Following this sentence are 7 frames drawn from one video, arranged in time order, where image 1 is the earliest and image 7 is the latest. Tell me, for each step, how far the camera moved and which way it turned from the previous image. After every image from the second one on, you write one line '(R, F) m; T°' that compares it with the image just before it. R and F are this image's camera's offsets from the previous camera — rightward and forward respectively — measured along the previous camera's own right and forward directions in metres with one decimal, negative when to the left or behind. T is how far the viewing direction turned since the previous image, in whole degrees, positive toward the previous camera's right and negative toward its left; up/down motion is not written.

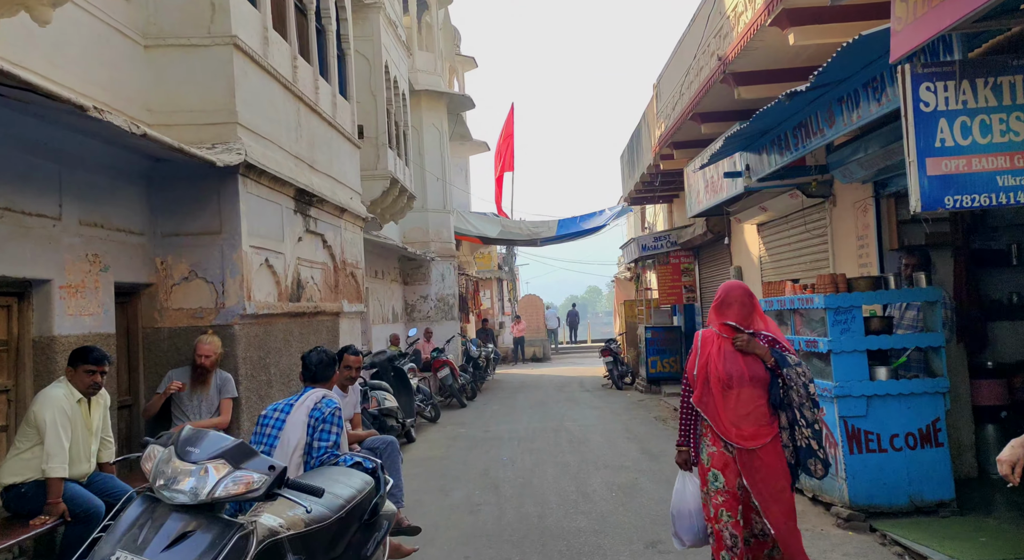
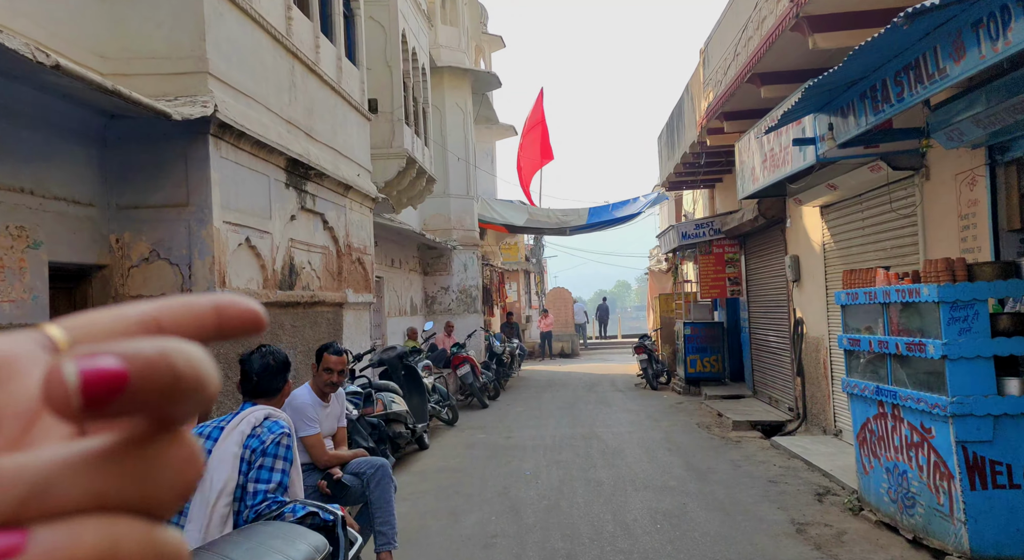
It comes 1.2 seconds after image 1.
(0.0, +1.3) m; -2°
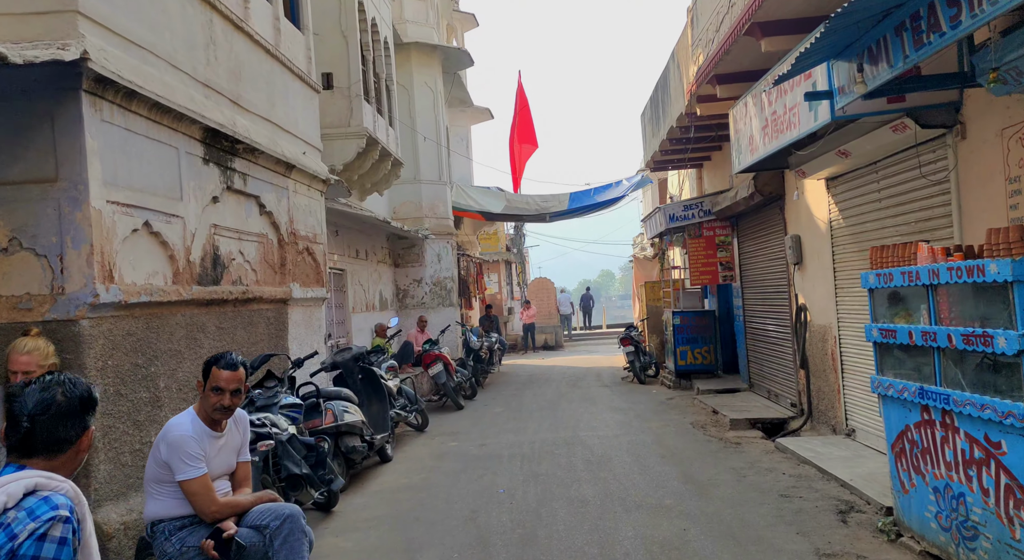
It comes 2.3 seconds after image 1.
(+0.1, +1.1) m; +1°
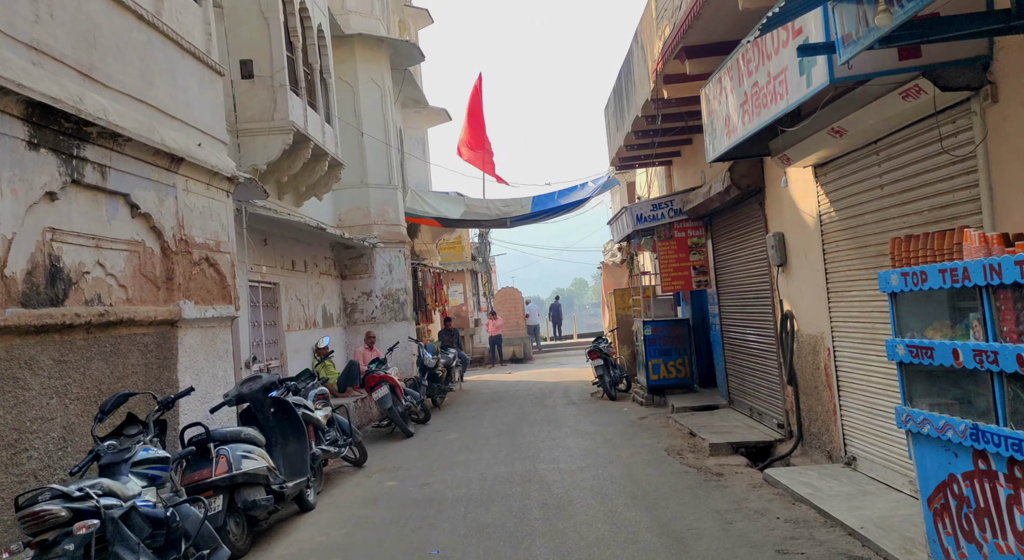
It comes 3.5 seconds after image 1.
(+0.3, +1.3) m; +2°
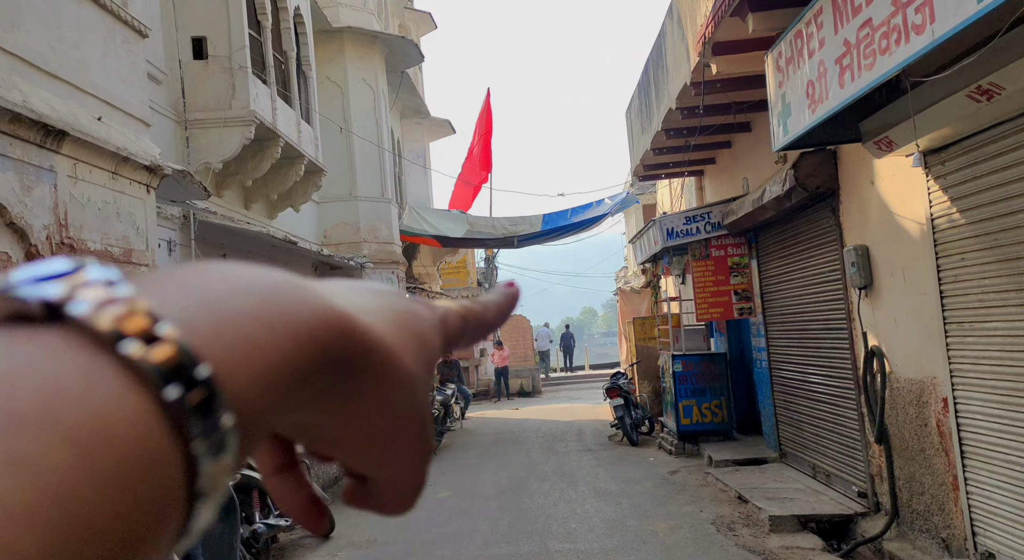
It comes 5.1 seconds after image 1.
(0.0, +1.9) m; -1°
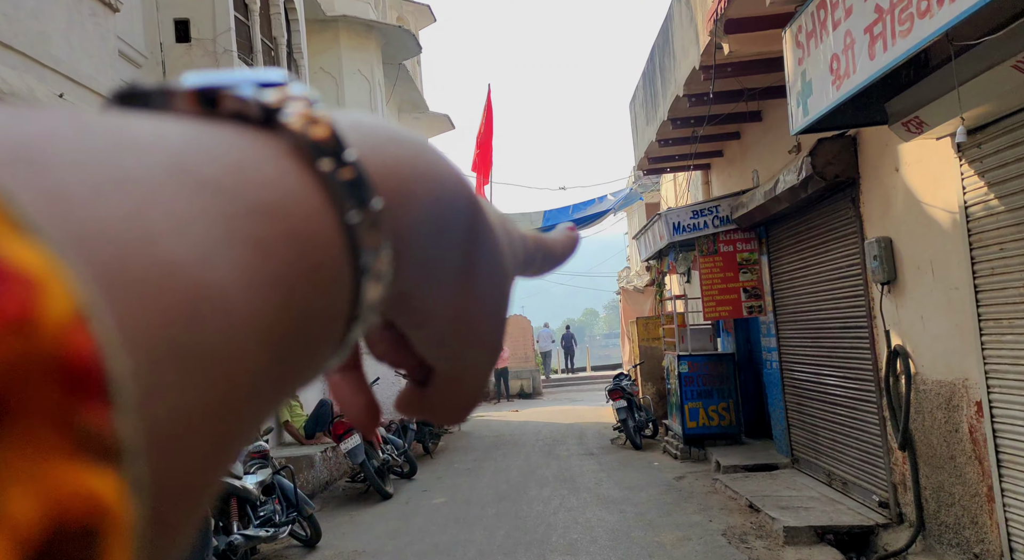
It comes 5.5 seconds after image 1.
(0.0, +0.4) m; 0°
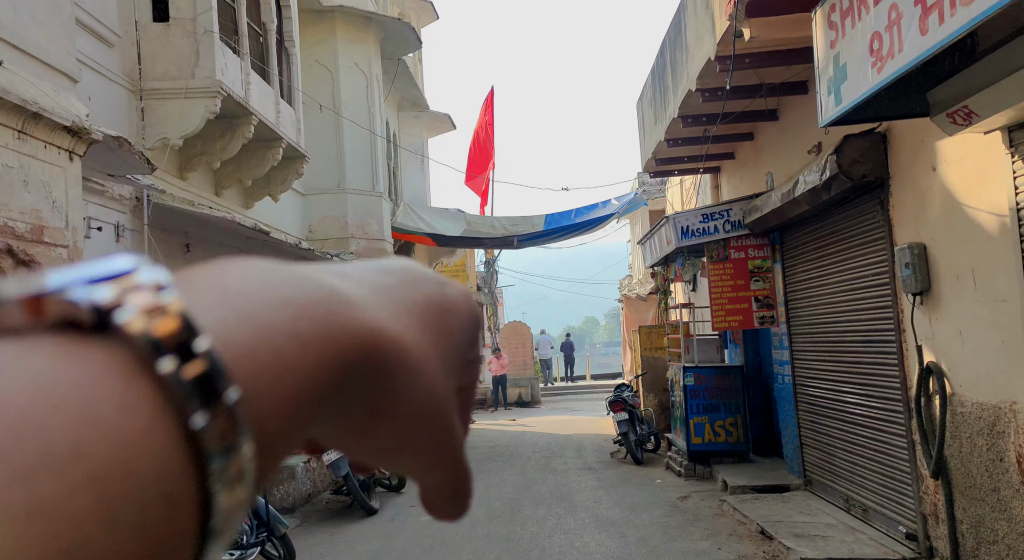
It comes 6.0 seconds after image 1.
(0.0, +0.6) m; 0°
